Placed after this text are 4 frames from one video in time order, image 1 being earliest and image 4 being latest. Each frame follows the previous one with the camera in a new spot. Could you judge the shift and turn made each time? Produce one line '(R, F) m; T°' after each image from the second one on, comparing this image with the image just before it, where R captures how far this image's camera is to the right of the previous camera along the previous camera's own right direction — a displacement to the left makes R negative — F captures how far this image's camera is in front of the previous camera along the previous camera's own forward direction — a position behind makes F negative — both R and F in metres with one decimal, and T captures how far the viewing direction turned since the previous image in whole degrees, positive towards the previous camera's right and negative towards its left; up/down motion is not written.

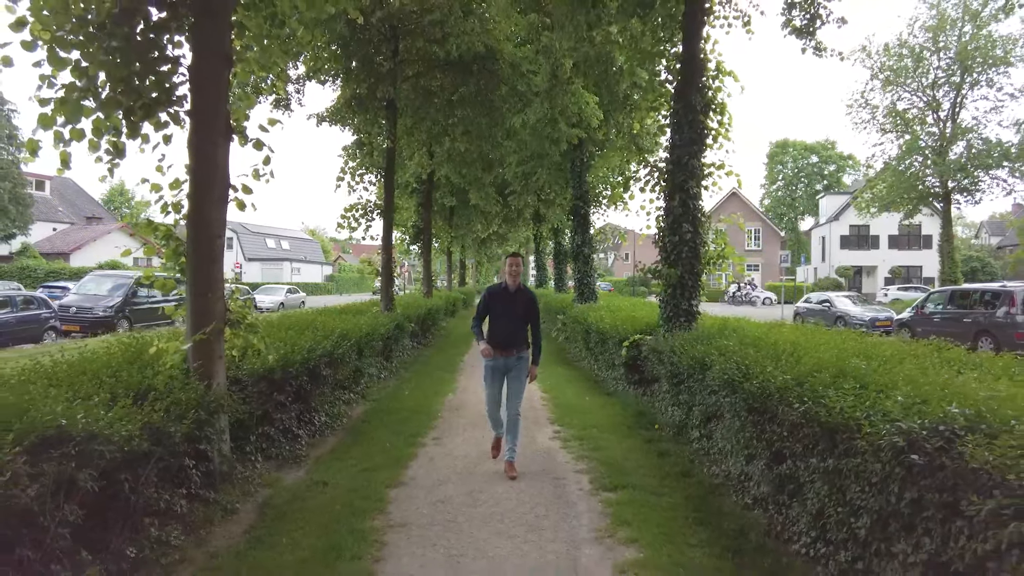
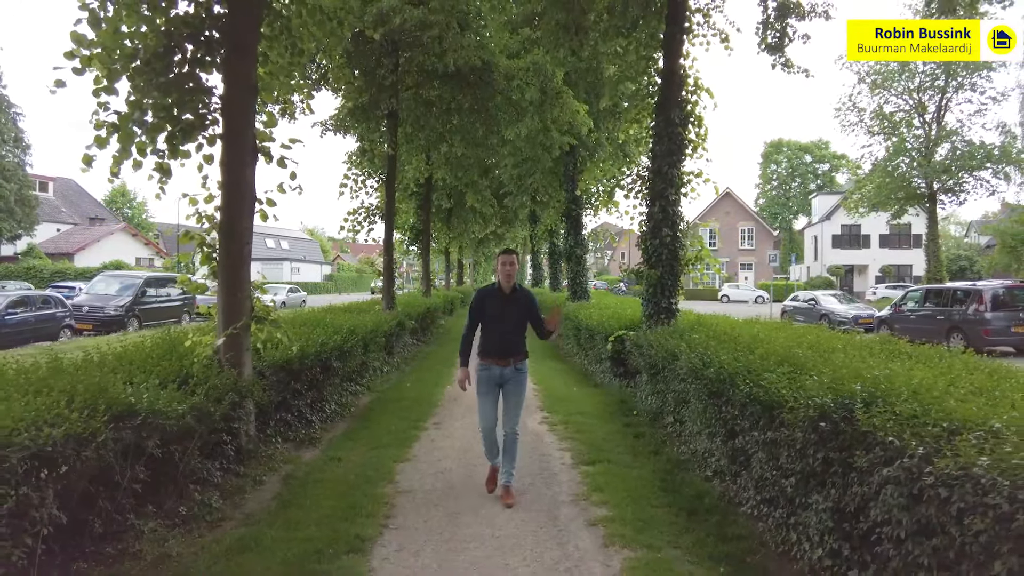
(+0.1, -0.7) m; 0°
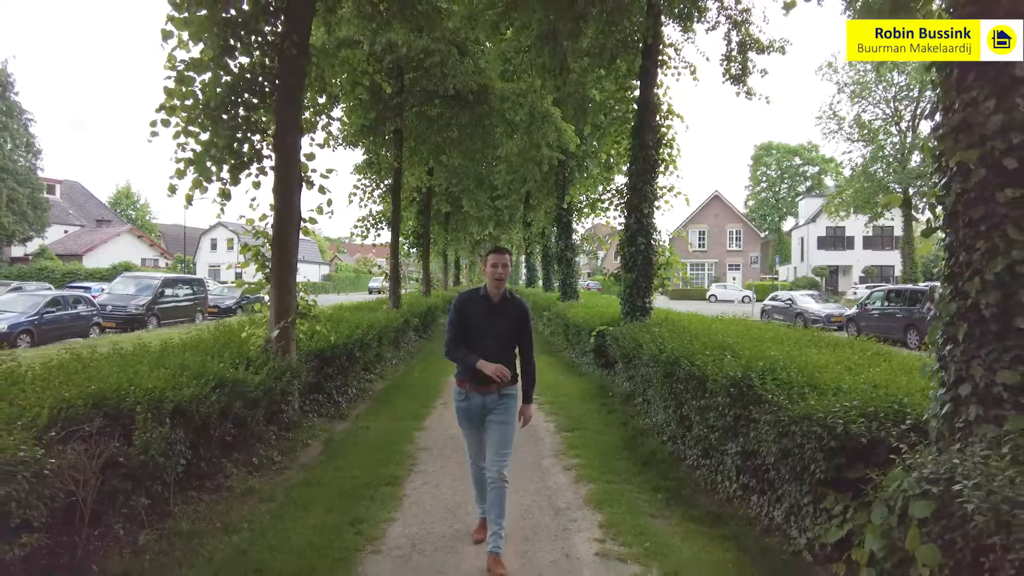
(0.0, -1.3) m; 0°
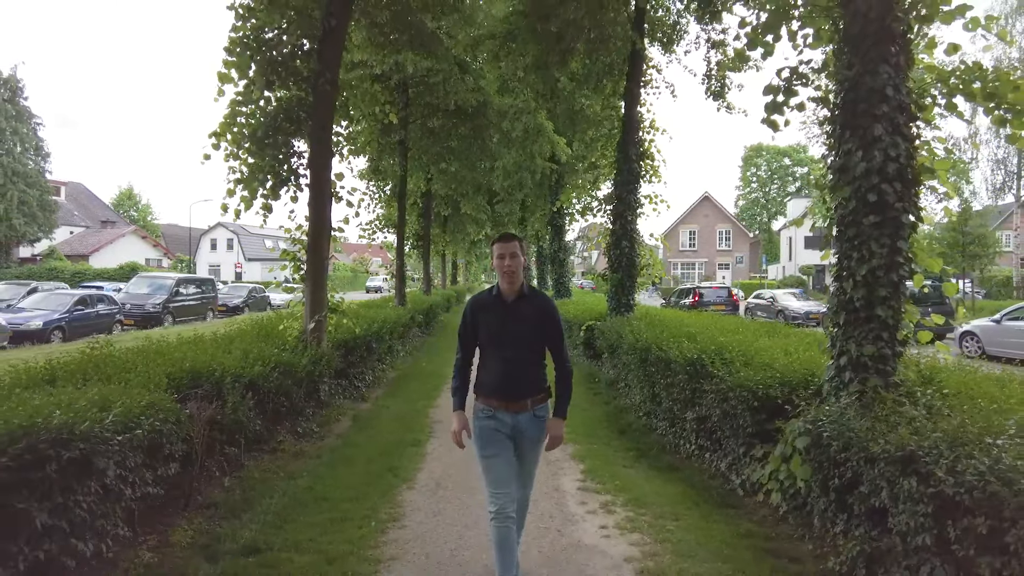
(-0.1, -1.1) m; +1°
